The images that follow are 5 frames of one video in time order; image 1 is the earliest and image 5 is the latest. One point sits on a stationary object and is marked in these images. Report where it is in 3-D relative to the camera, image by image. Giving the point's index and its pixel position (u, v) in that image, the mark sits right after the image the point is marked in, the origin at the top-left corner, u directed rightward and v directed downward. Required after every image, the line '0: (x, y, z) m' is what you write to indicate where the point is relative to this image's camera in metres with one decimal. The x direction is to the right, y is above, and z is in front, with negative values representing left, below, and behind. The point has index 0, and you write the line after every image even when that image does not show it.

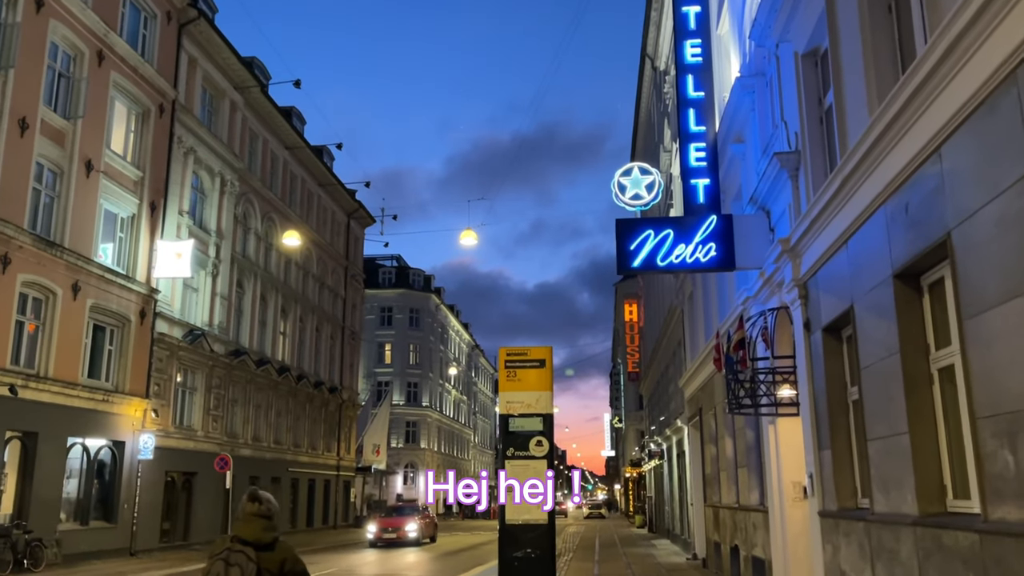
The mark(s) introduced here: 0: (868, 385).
0: (+3.6, -1.0, +8.3) m
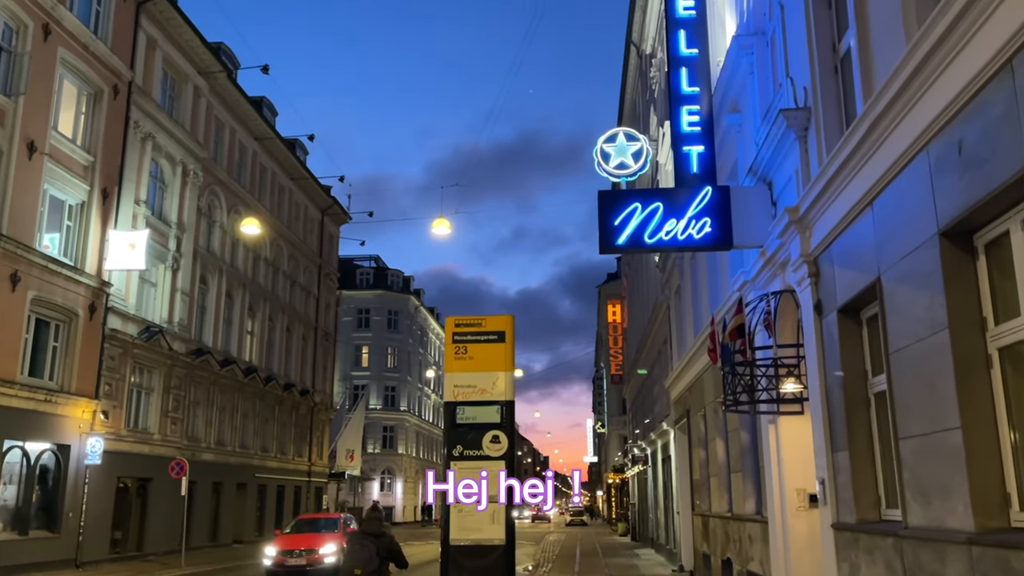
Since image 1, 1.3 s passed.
0: (+3.2, -0.7, +6.8) m
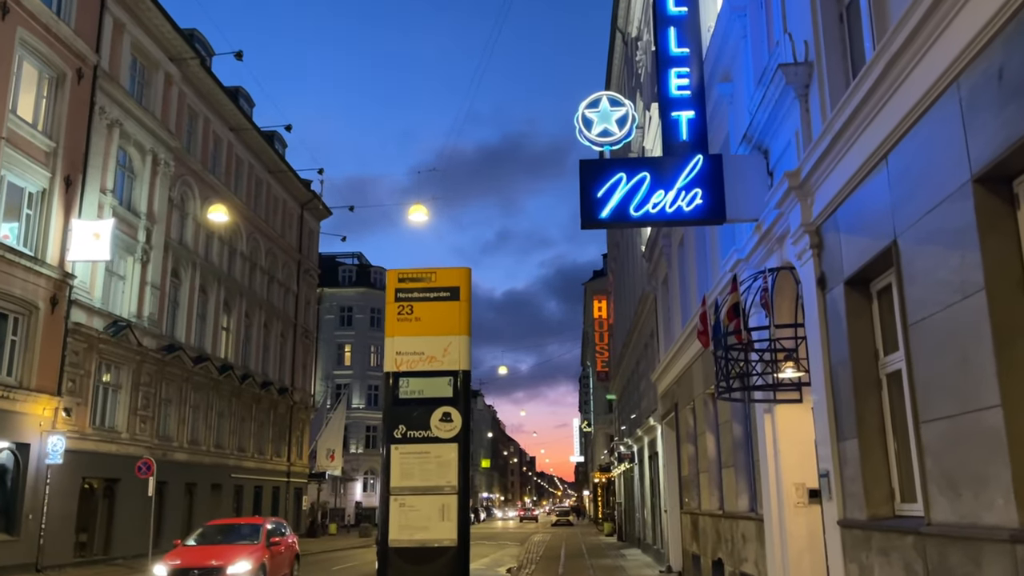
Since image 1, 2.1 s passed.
0: (+3.0, -0.4, +6.0) m
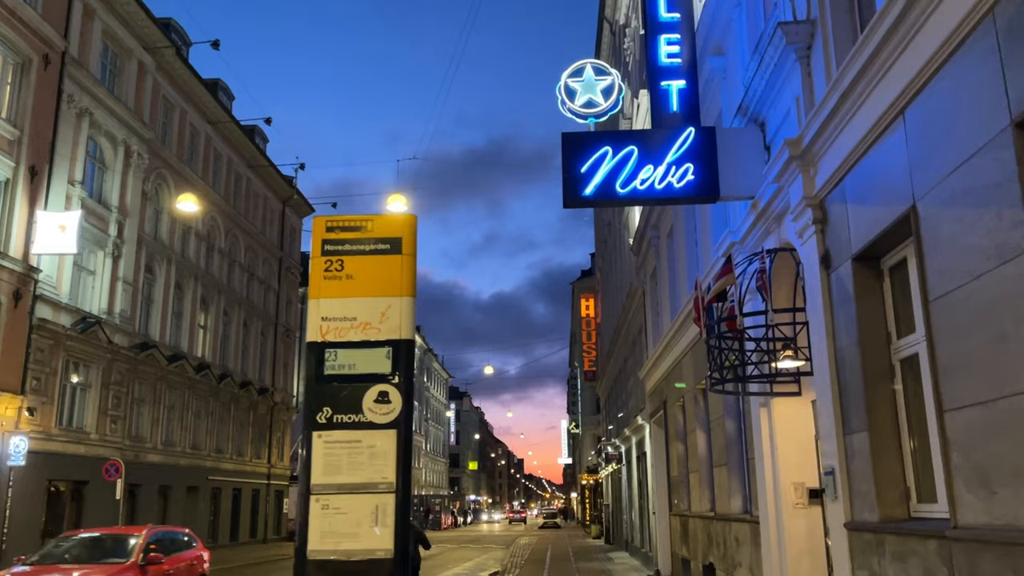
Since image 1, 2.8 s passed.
0: (+2.8, -0.2, +5.2) m
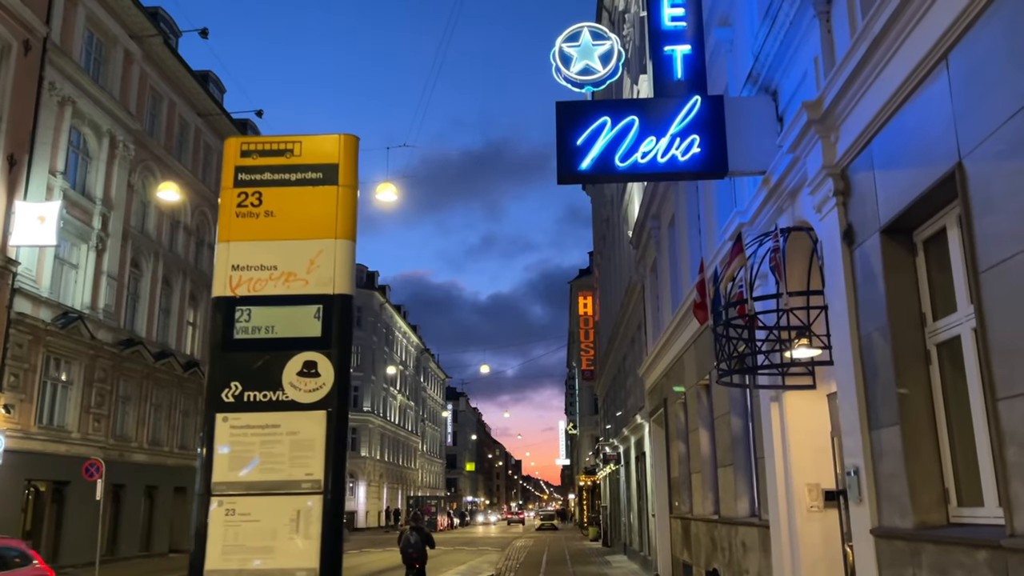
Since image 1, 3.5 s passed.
0: (+2.7, -0.1, +4.5) m
